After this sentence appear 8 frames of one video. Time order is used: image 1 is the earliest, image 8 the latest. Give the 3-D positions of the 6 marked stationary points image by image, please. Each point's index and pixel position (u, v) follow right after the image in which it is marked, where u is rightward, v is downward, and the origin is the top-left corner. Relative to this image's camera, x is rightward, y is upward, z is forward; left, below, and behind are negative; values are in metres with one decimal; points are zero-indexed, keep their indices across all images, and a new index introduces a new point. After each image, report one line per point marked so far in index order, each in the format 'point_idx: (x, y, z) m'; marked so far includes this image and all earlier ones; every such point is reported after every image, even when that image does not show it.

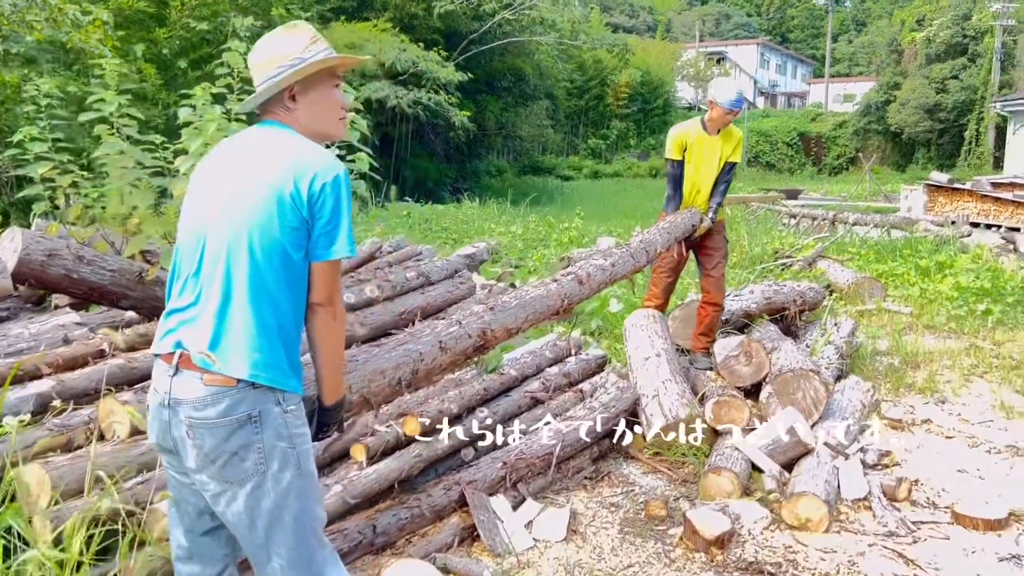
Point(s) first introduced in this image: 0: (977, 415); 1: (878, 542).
0: (+2.6, -0.7, +4.9) m
1: (+1.4, -1.0, +3.3) m
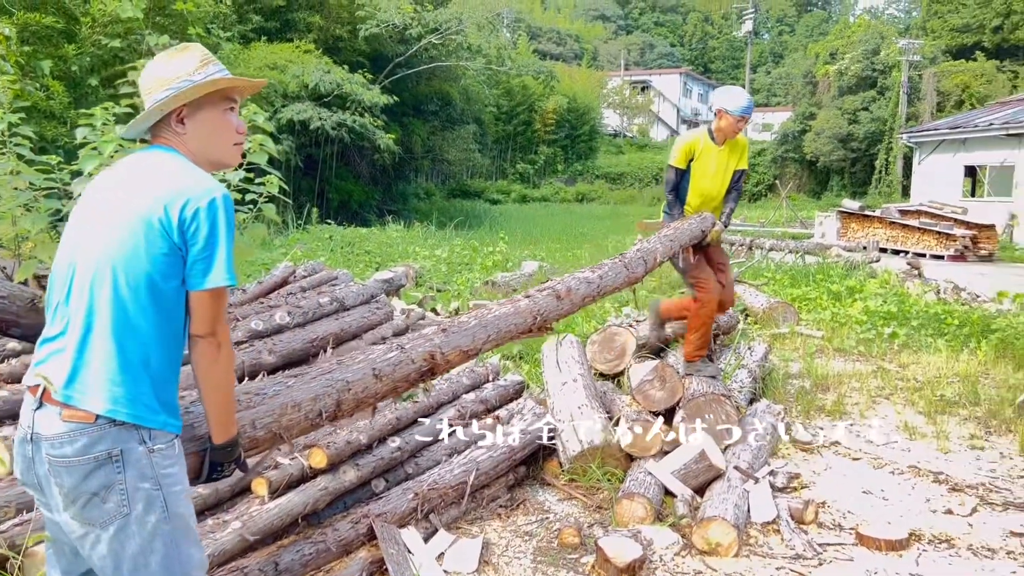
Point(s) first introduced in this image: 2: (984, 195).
0: (+2.2, -0.9, +5.0) m
1: (+1.1, -1.1, +3.4) m
2: (+10.3, +2.0, +18.7) m
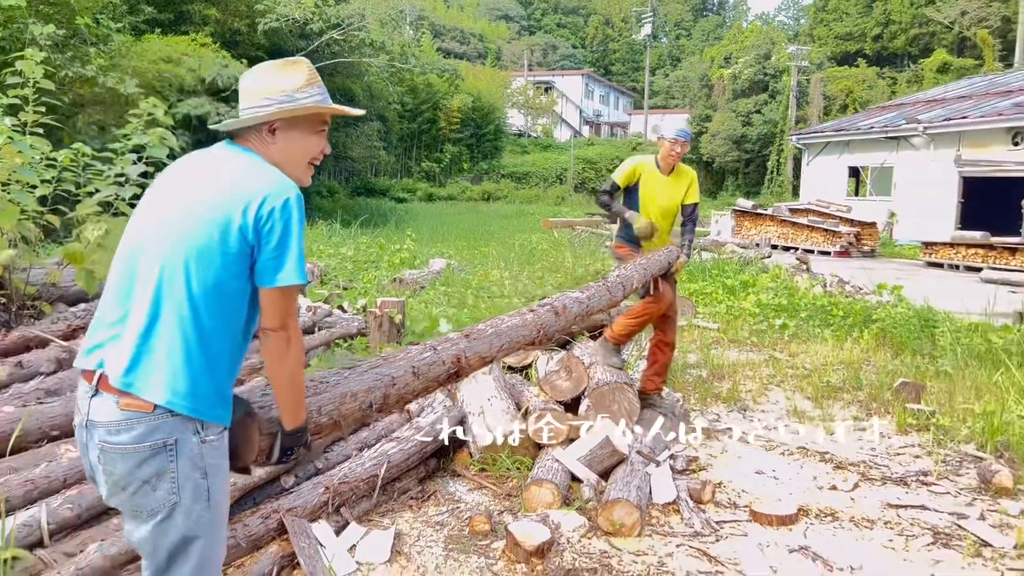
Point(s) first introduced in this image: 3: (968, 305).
0: (+1.6, -0.8, +5.3) m
1: (+0.7, -1.1, +3.5) m
2: (+8.2, +2.2, +19.8) m
3: (+4.9, -0.2, +9.3) m
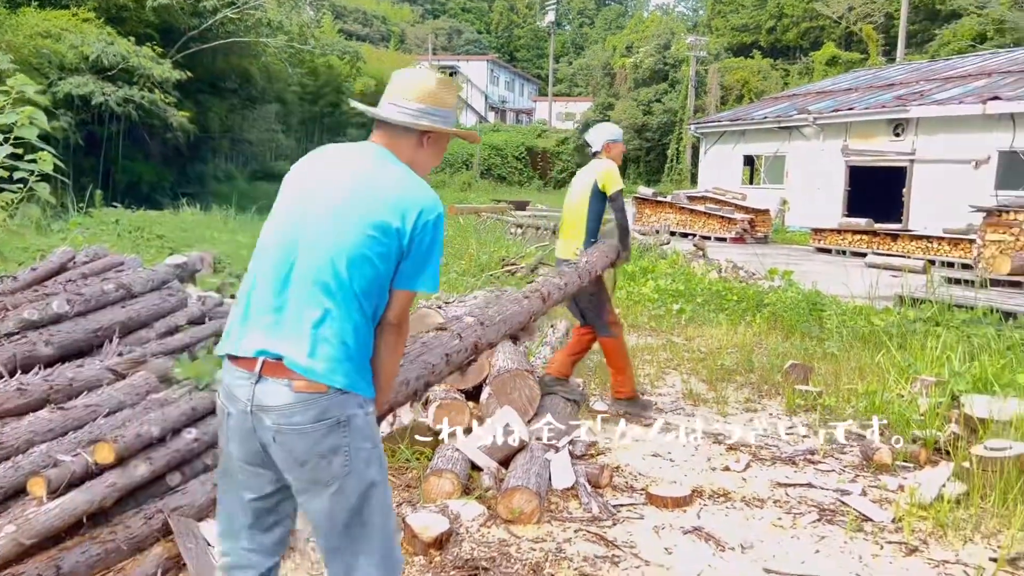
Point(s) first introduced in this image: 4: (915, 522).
0: (+1.0, -0.7, +5.4) m
1: (+0.3, -1.0, +3.6) m
2: (+5.9, +2.5, +20.5) m
3: (+3.9, 0.0, +9.7) m
4: (+1.7, -1.0, +3.6) m
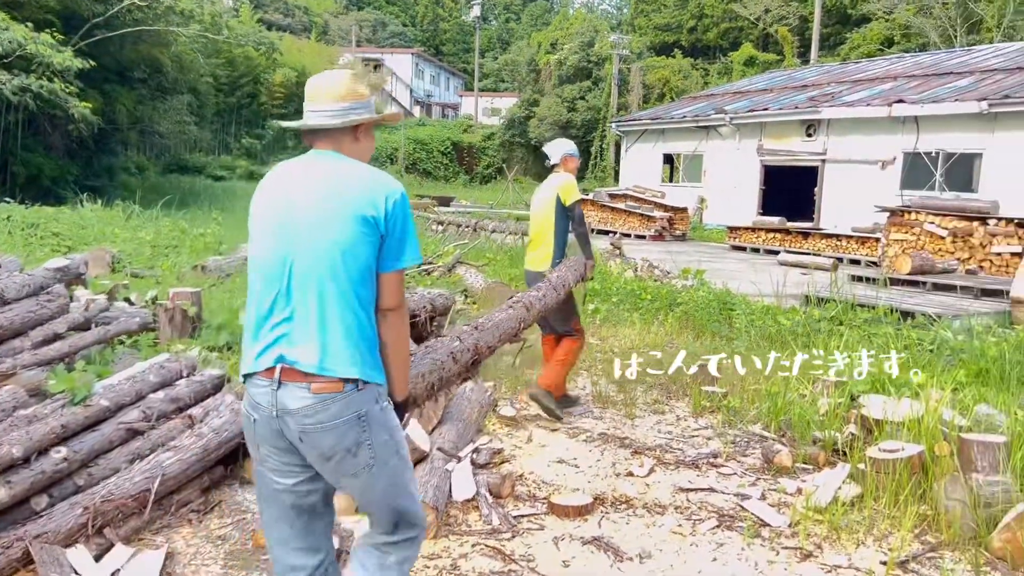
0: (+0.4, -0.8, +5.4) m
1: (-0.1, -1.0, +3.5) m
2: (+4.1, +2.6, +20.8) m
3: (+2.9, 0.0, +9.9) m
4: (+1.3, -1.0, +3.6) m
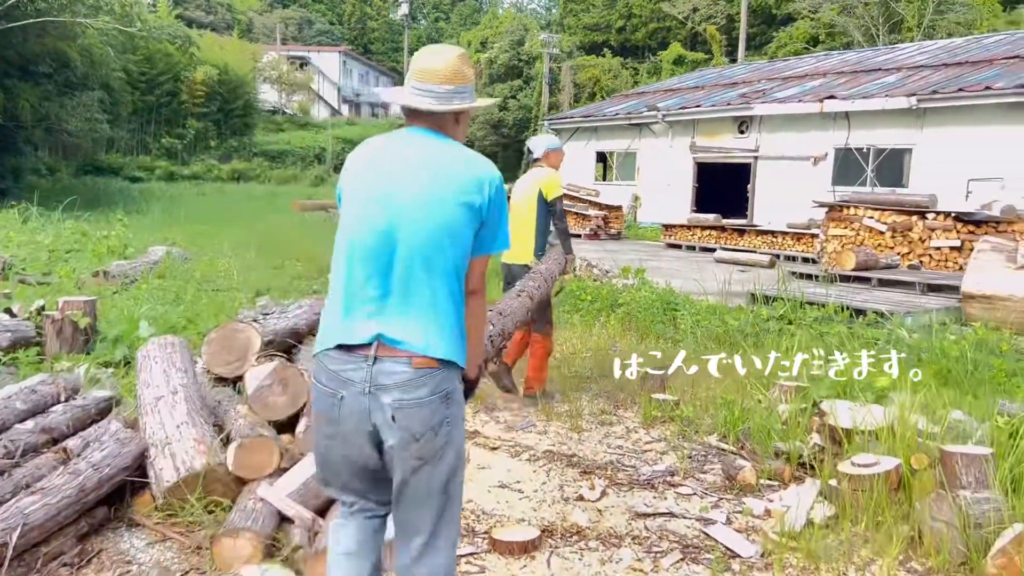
0: (0.0, -0.8, +4.9) m
1: (-0.3, -1.0, +3.0) m
2: (+2.4, +2.6, +20.5) m
3: (+2.2, 0.0, +9.6) m
4: (+1.0, -1.0, +3.2) m
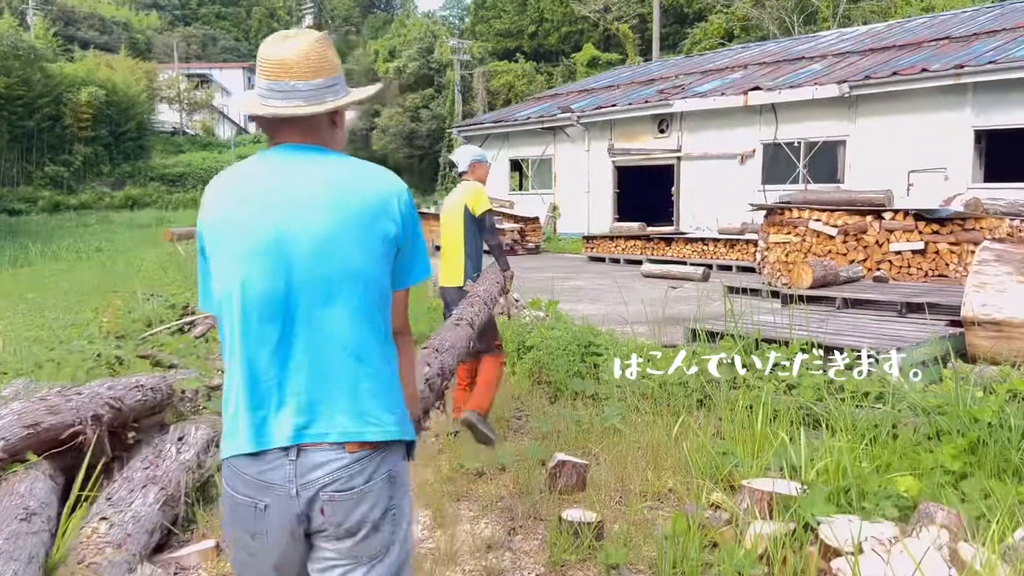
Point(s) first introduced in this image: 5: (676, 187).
0: (-0.6, -1.1, +3.1) m
1: (-0.8, -1.3, +1.2) m
2: (+0.4, +2.2, +18.9) m
3: (+1.1, -0.2, +8.0) m
4: (+0.6, -1.2, +1.5) m
5: (+3.0, +1.8, +15.4) m
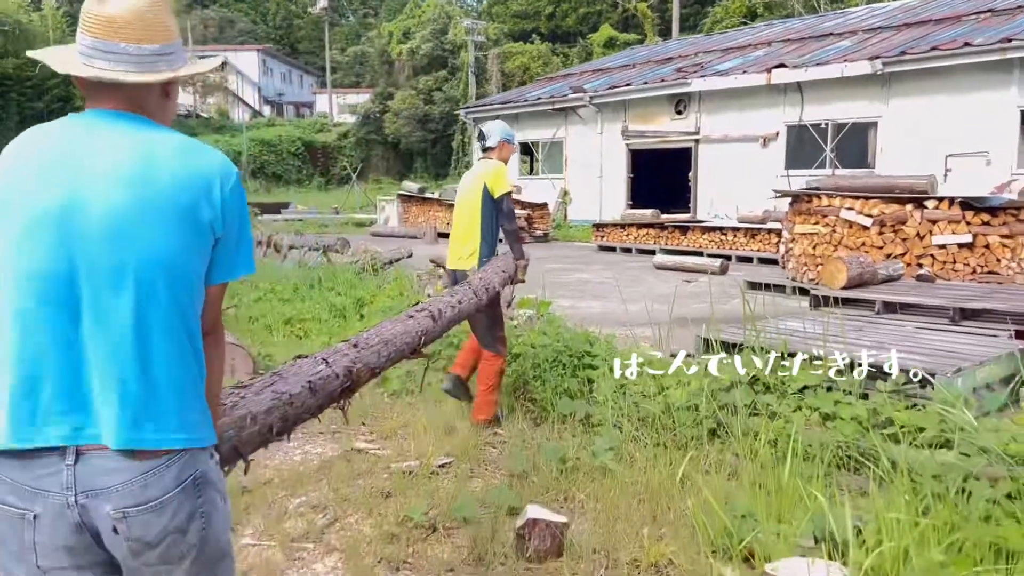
0: (-0.7, -1.1, +2.3) m
1: (-1.0, -1.4, +0.3) m
2: (+0.6, +2.5, +18.0) m
3: (+1.1, -0.2, +7.1) m
4: (+0.4, -1.3, +0.7) m
5: (+3.1, +2.0, +14.4) m
